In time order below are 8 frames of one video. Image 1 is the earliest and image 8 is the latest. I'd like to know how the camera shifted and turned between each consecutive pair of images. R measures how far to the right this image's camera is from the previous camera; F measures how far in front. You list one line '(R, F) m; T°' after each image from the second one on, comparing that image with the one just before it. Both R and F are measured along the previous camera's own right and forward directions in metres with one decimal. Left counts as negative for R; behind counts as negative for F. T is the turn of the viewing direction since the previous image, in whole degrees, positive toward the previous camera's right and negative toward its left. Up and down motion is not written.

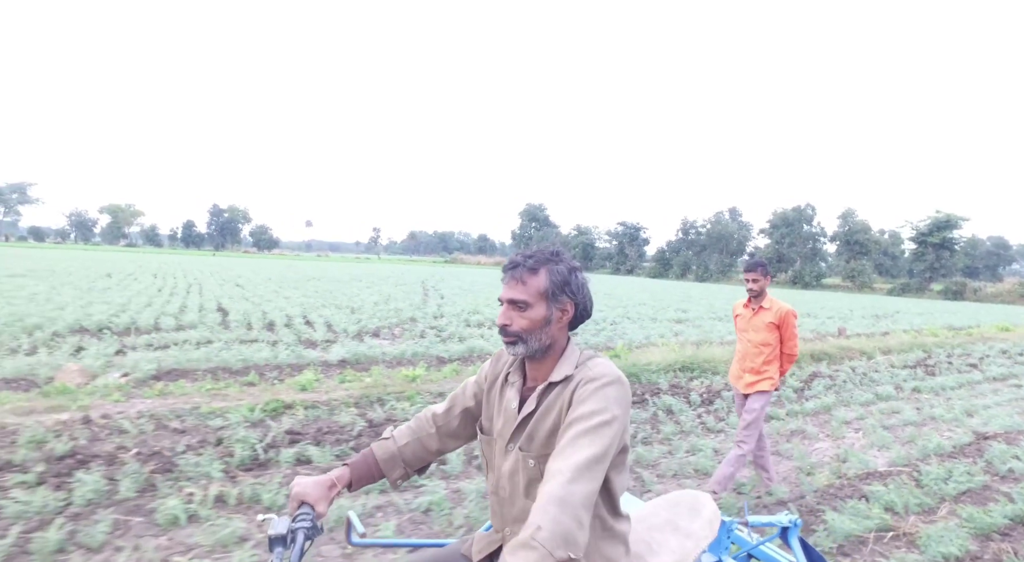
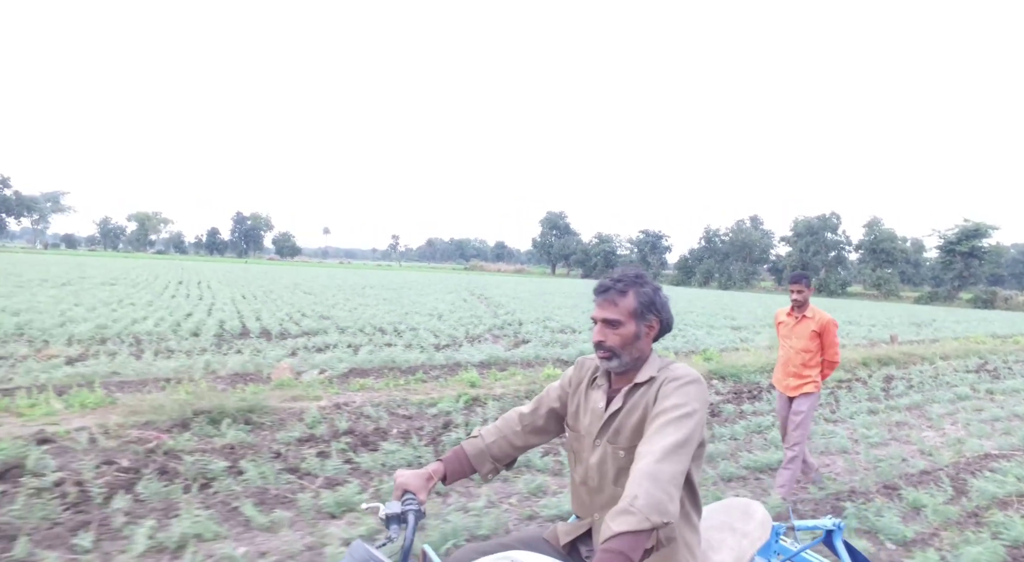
(-1.8, -1.2) m; -1°
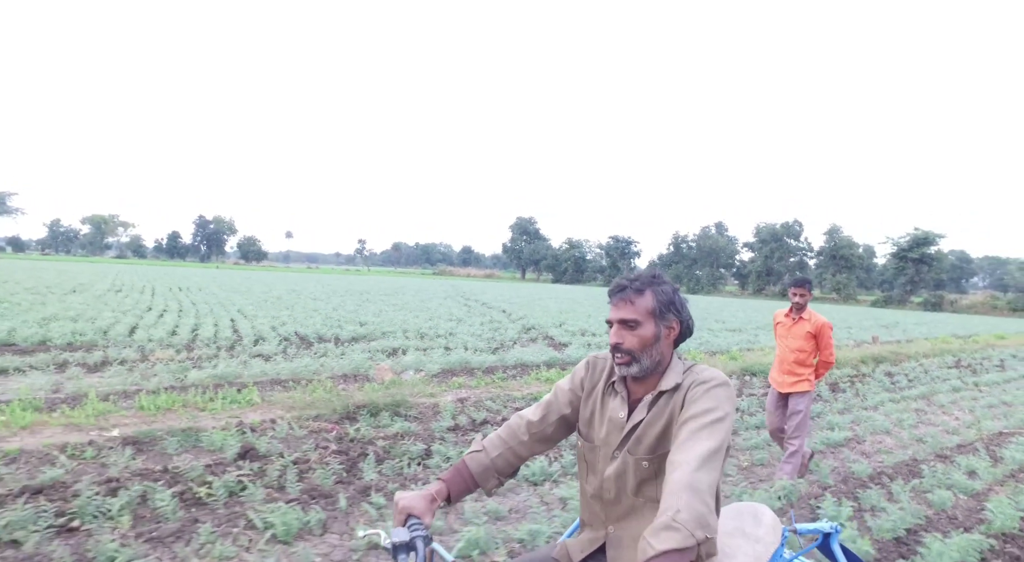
(-1.8, -1.0) m; +4°
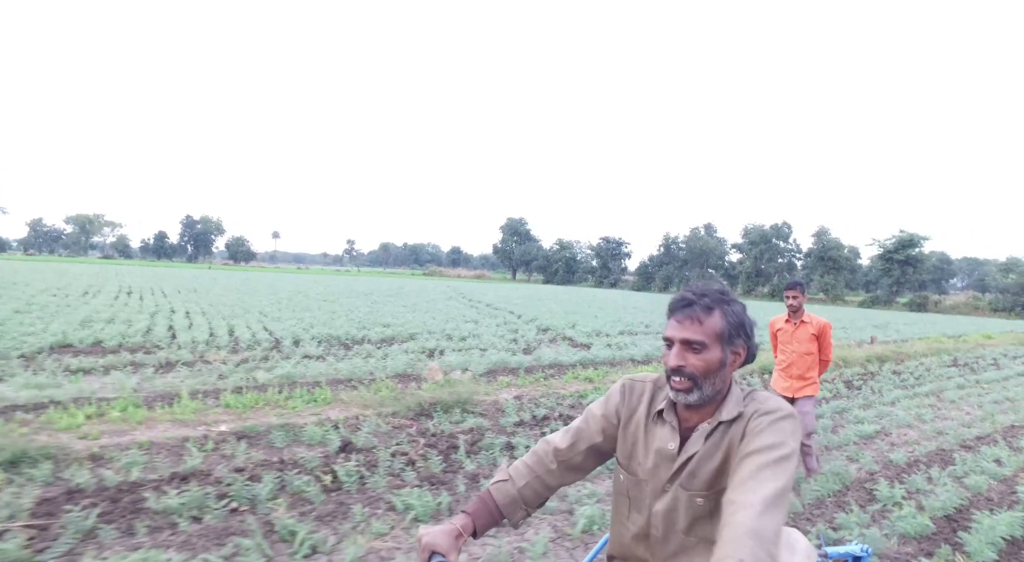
(-0.9, -0.5) m; +1°
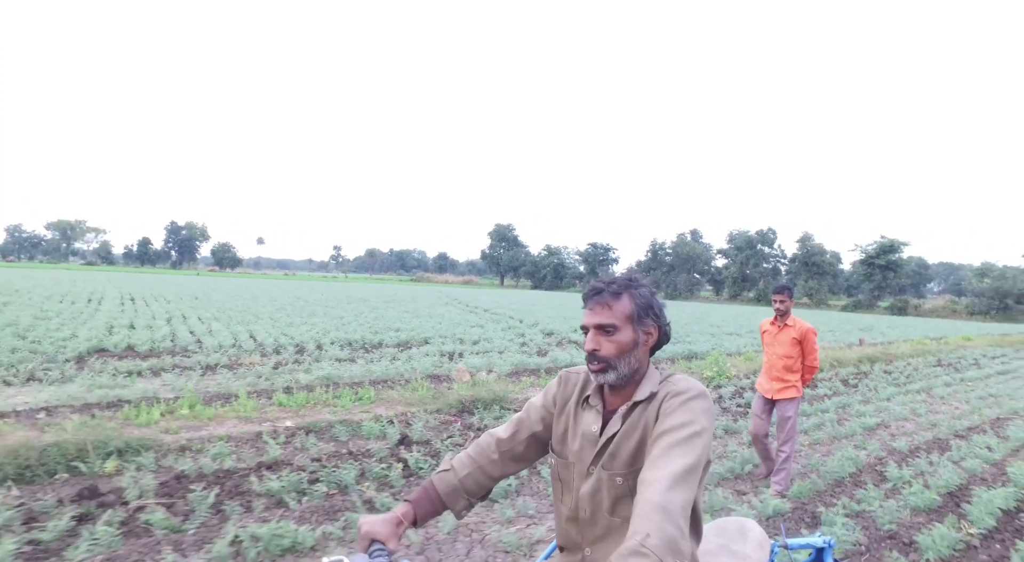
(-0.7, -0.6) m; +1°
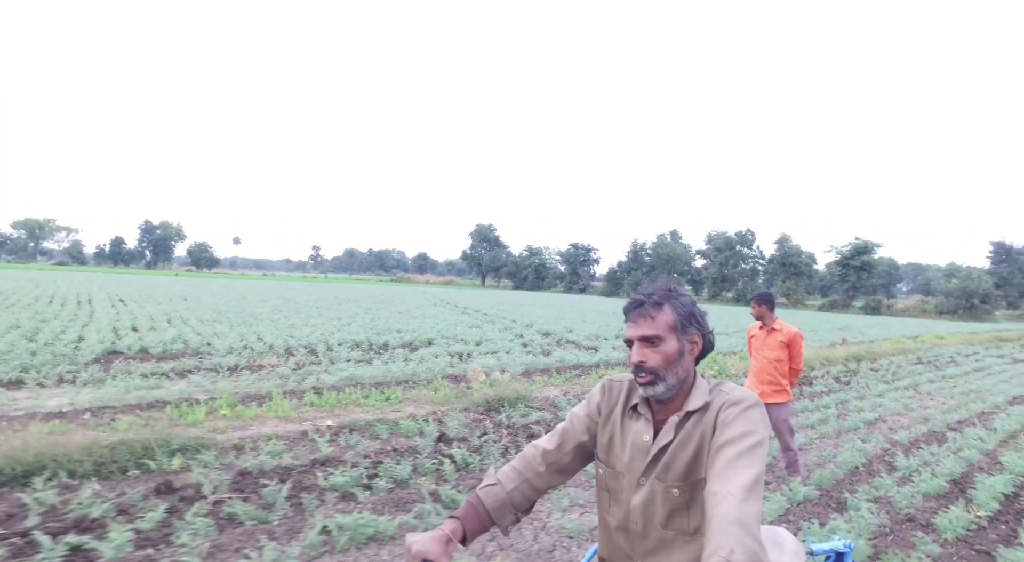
(-0.6, -0.3) m; +2°
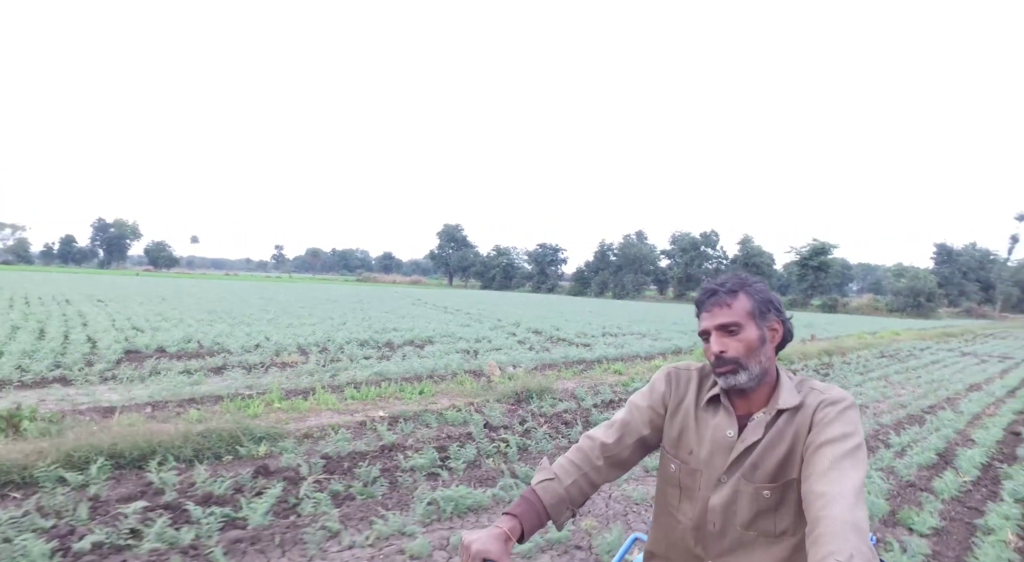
(-0.9, -0.6) m; +4°
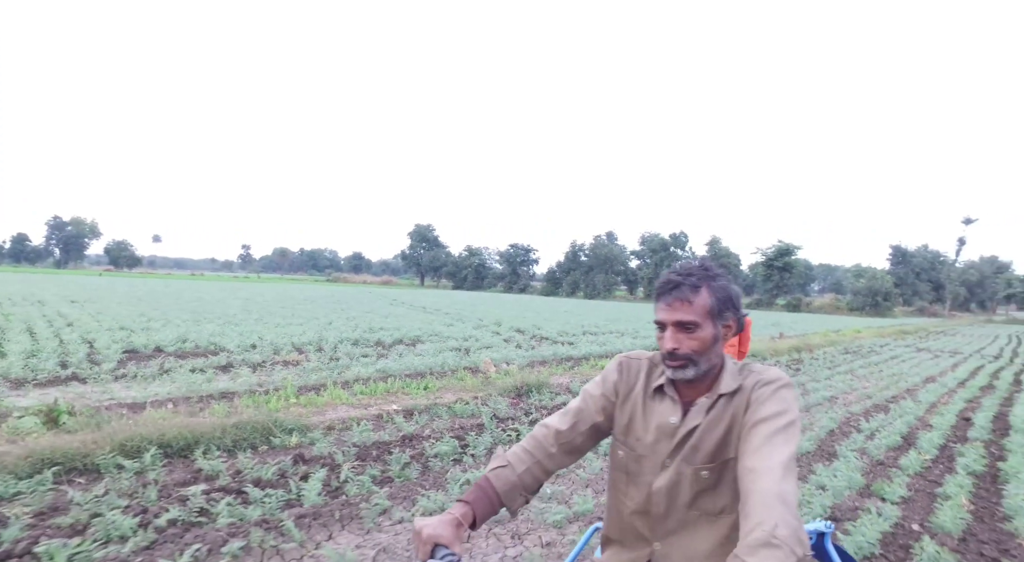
(-0.5, -0.5) m; +3°
